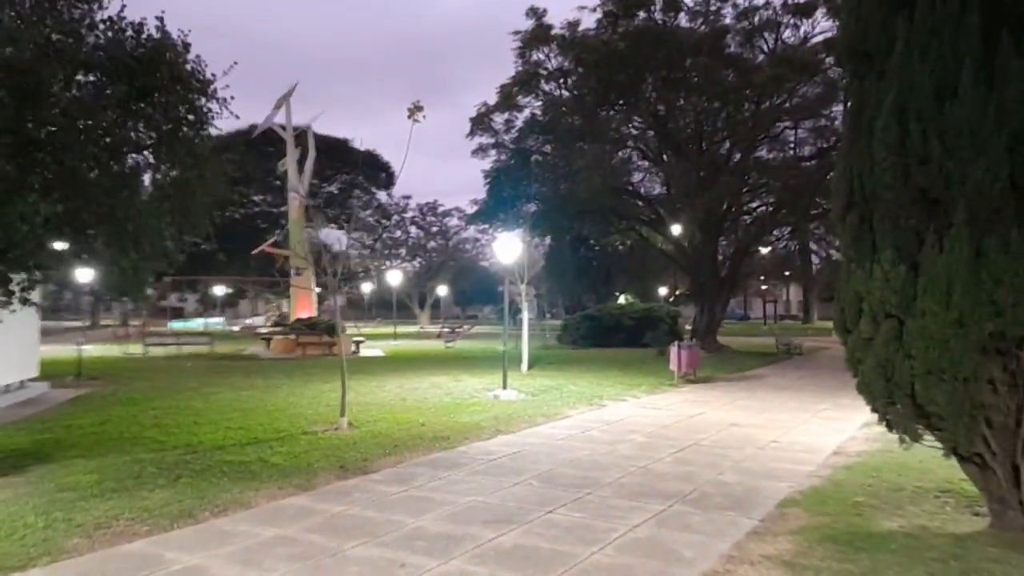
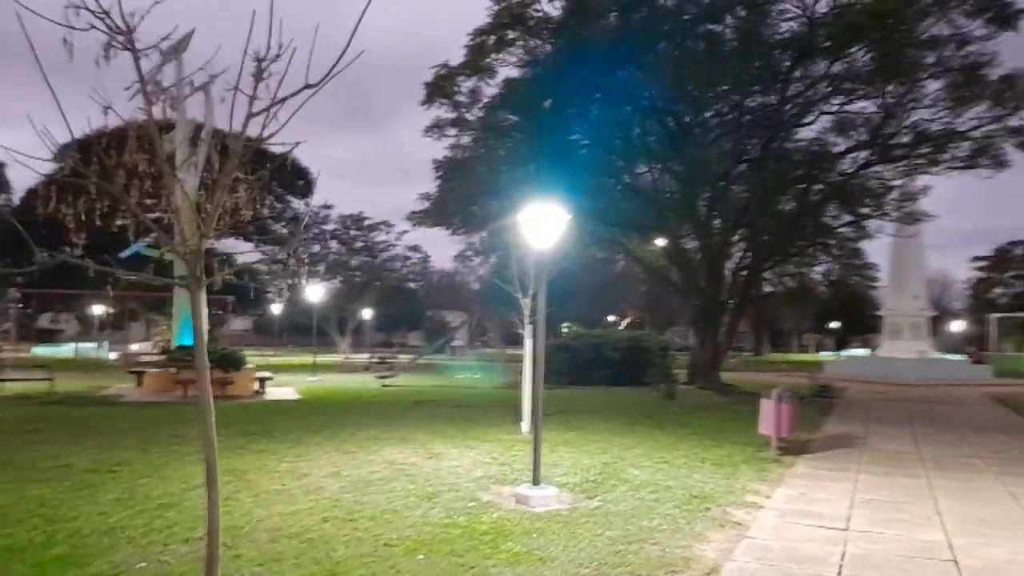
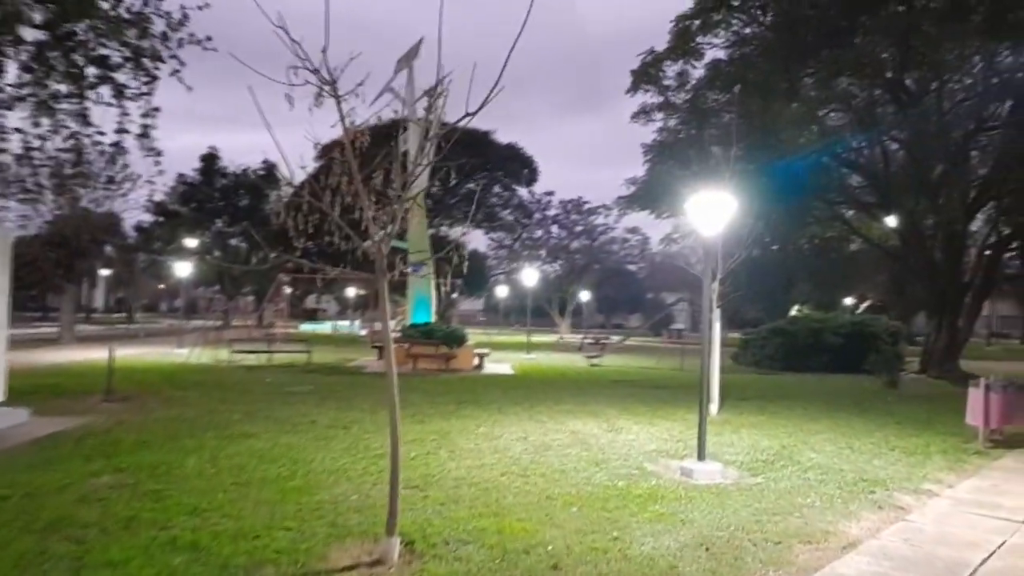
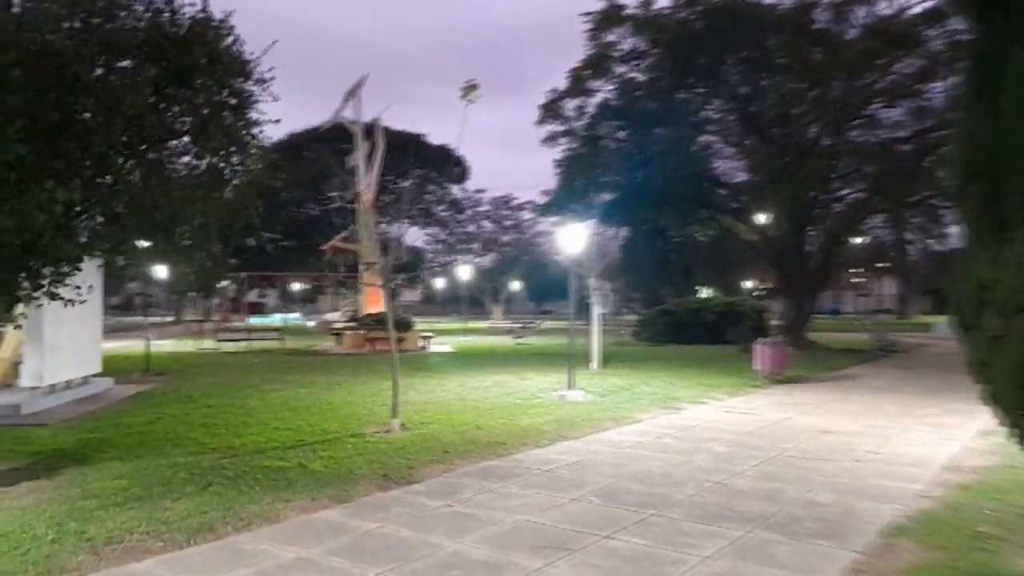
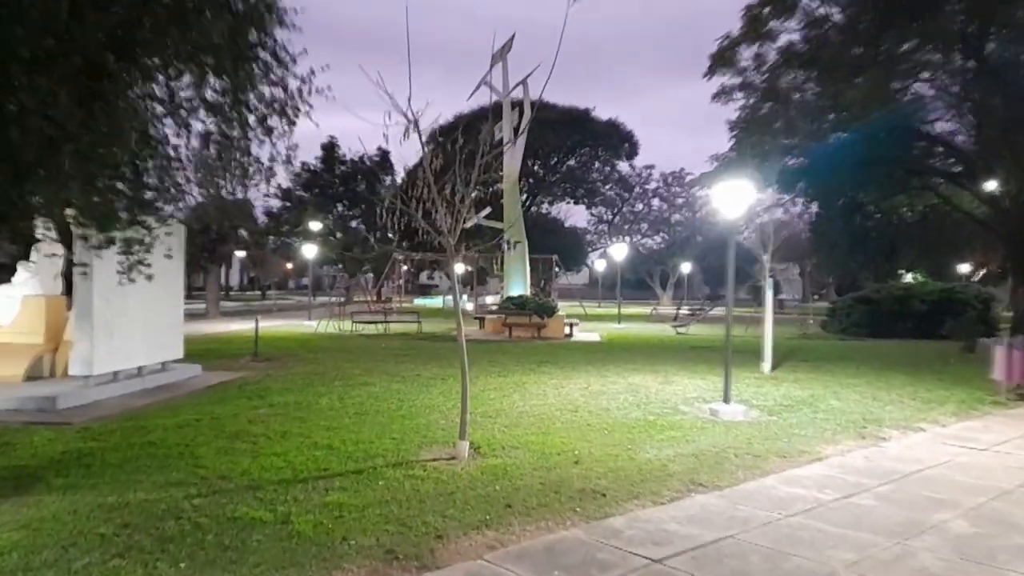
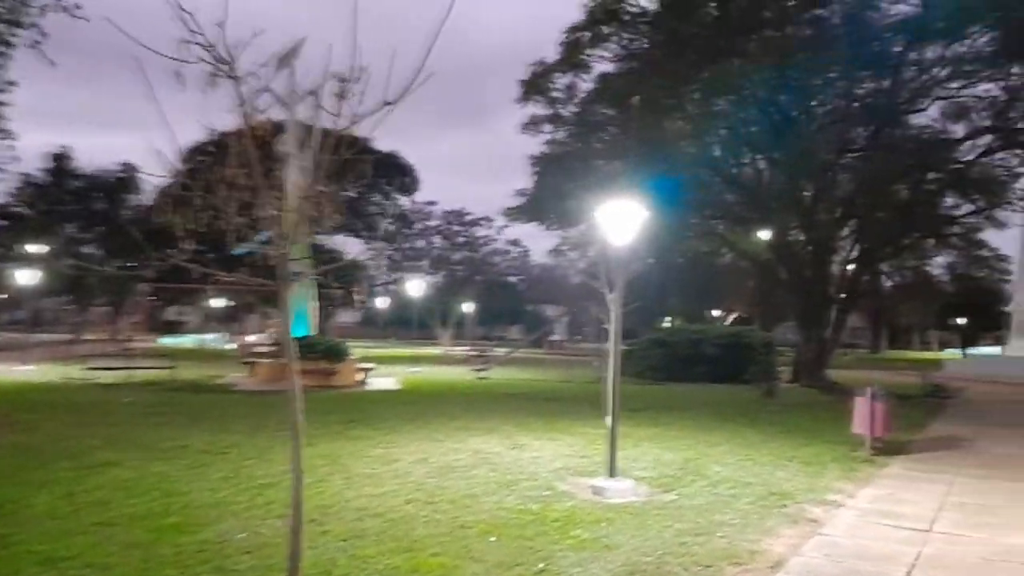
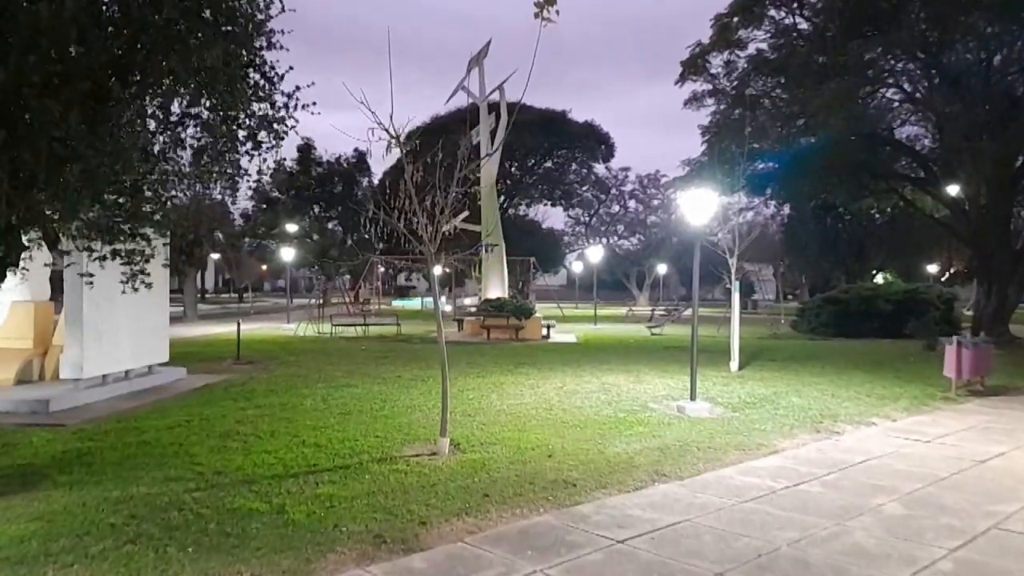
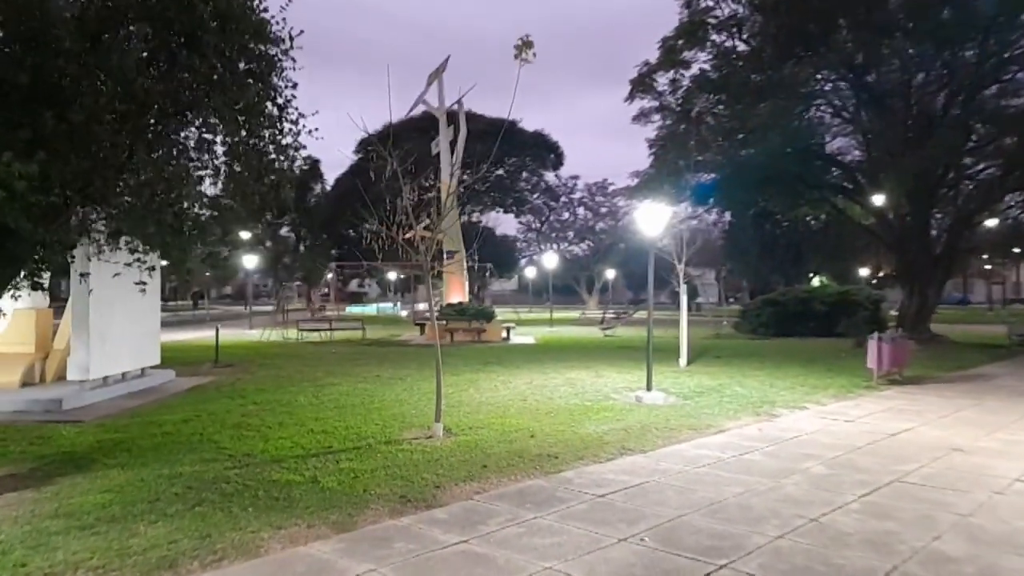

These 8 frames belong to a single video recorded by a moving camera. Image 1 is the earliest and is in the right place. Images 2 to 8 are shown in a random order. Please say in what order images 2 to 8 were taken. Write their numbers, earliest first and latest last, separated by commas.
4, 8, 7, 5, 3, 6, 2
